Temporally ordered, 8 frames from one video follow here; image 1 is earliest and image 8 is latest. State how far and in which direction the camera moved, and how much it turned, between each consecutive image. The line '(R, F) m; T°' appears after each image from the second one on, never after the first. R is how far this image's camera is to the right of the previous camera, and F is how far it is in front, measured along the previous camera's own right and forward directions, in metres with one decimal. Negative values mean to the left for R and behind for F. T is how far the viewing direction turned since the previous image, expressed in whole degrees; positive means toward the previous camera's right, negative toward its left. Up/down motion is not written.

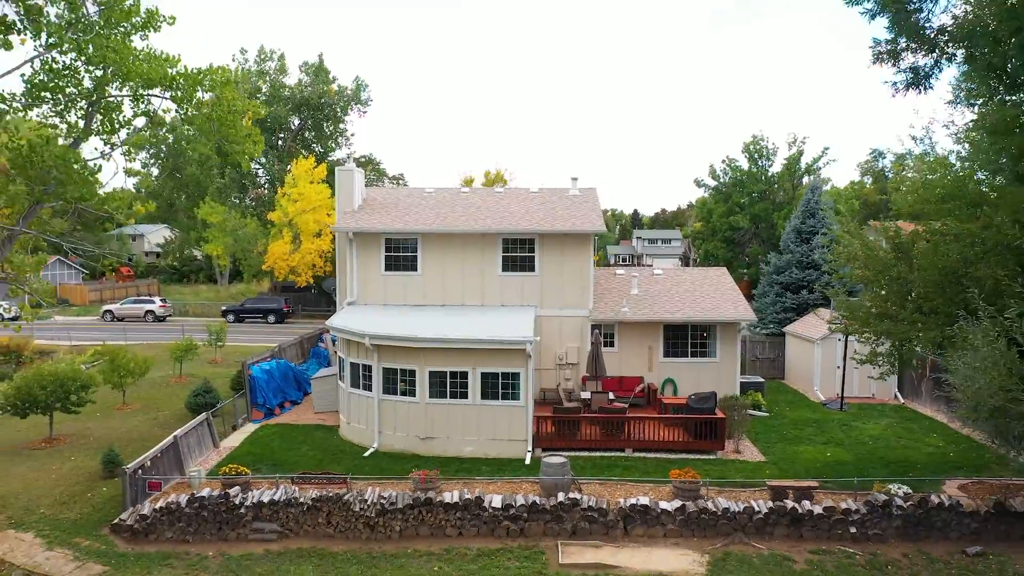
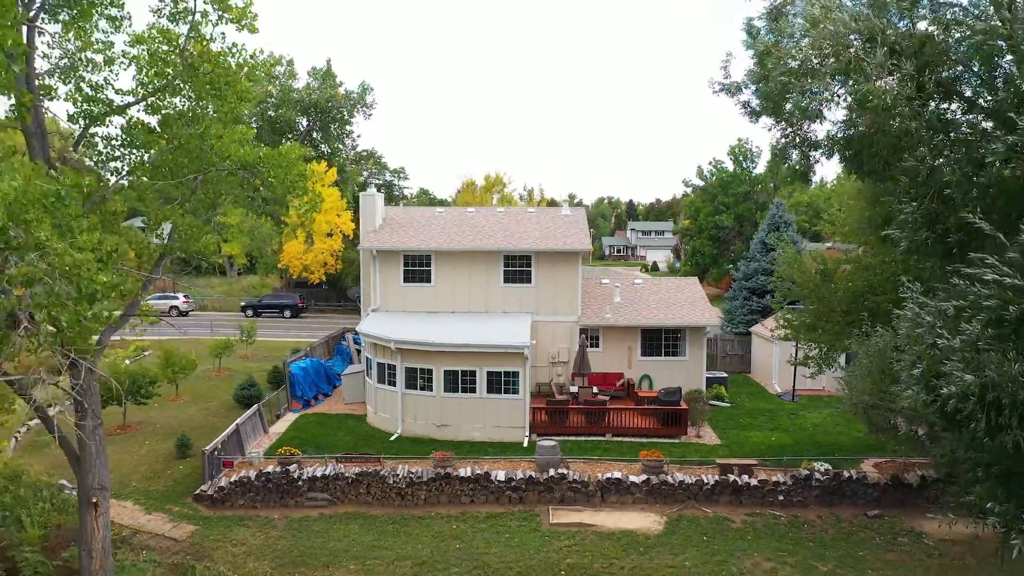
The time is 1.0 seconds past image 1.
(0.0, -2.2) m; 0°
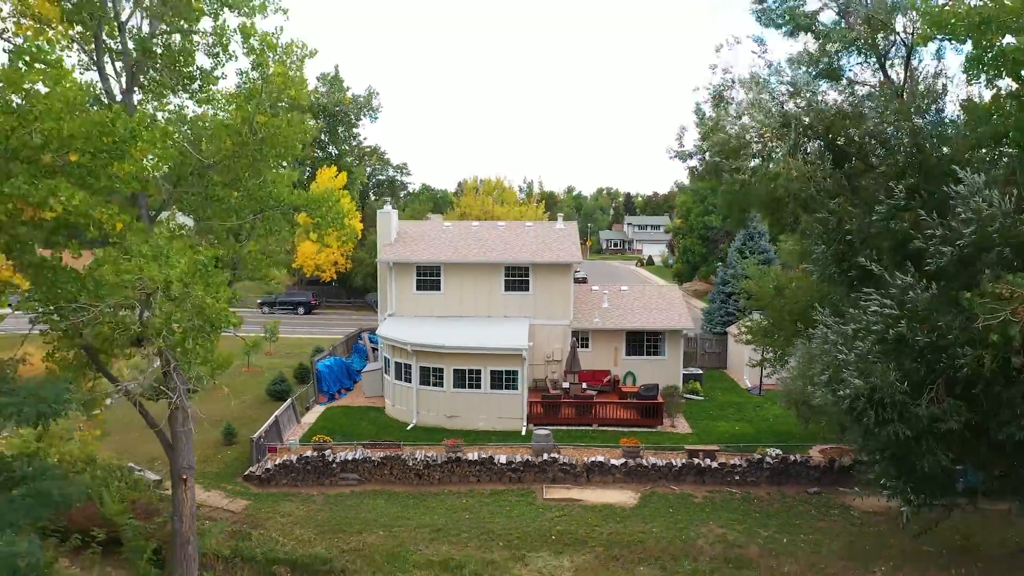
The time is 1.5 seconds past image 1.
(0.0, -2.0) m; 0°
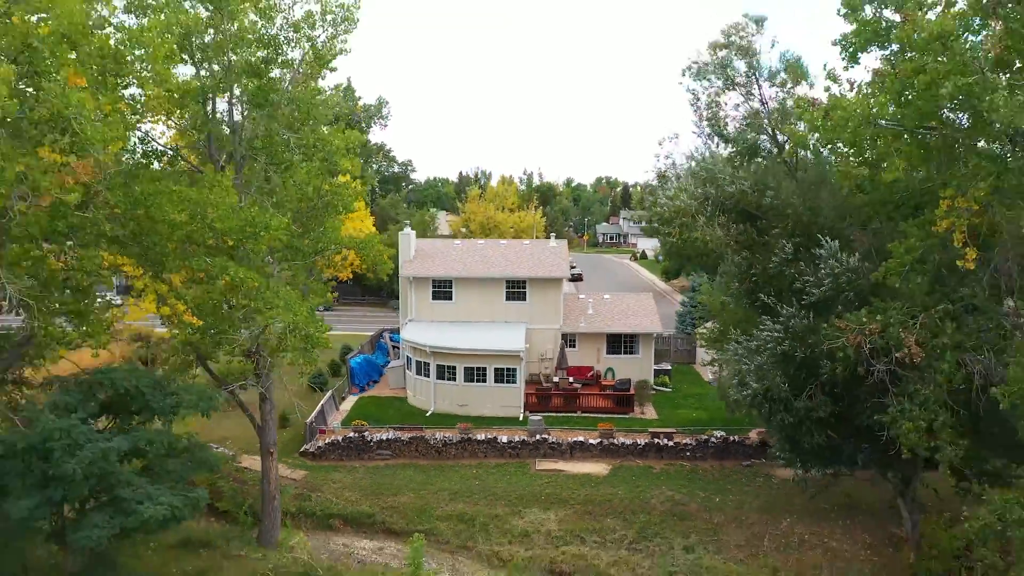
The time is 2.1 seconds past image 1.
(0.0, -3.5) m; 0°
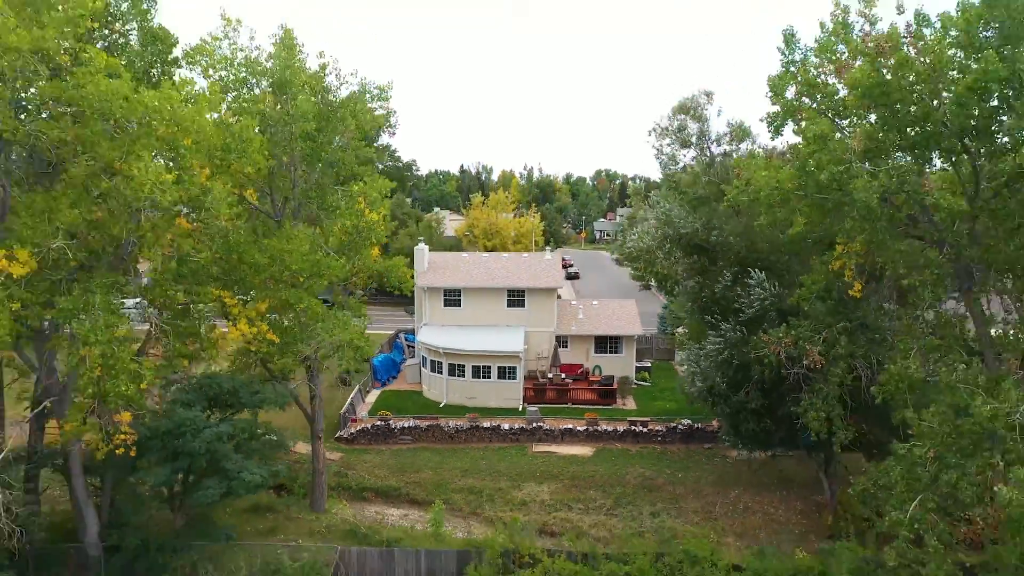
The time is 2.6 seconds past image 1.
(0.0, -3.2) m; 0°
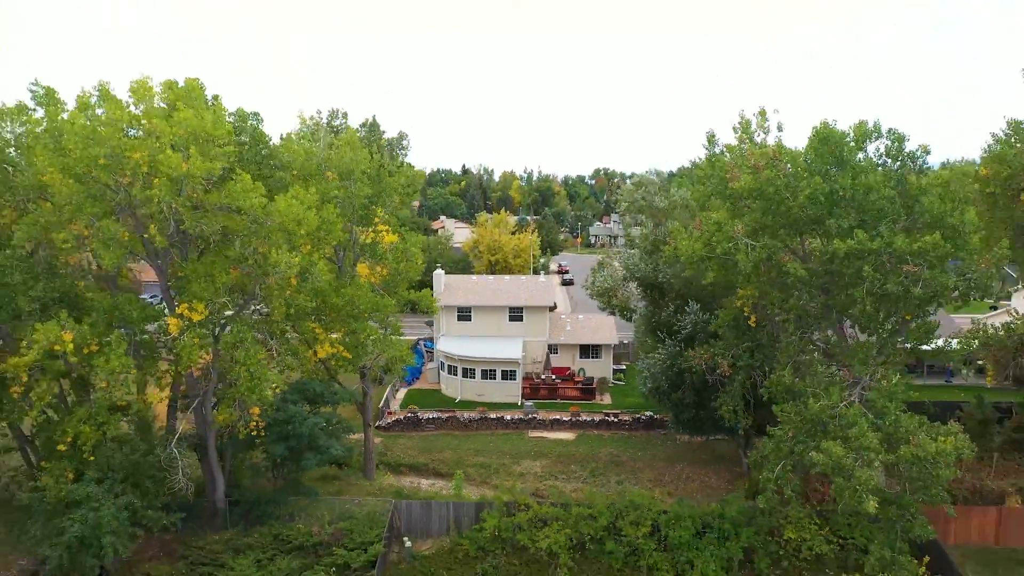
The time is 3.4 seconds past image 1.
(0.0, -5.7) m; 0°
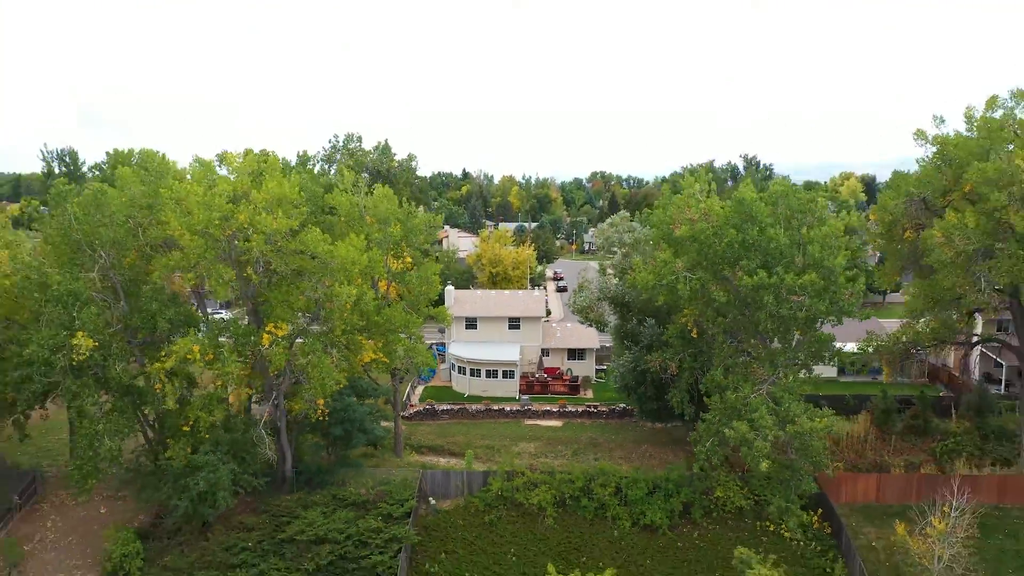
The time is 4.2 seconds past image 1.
(0.0, -5.9) m; 0°
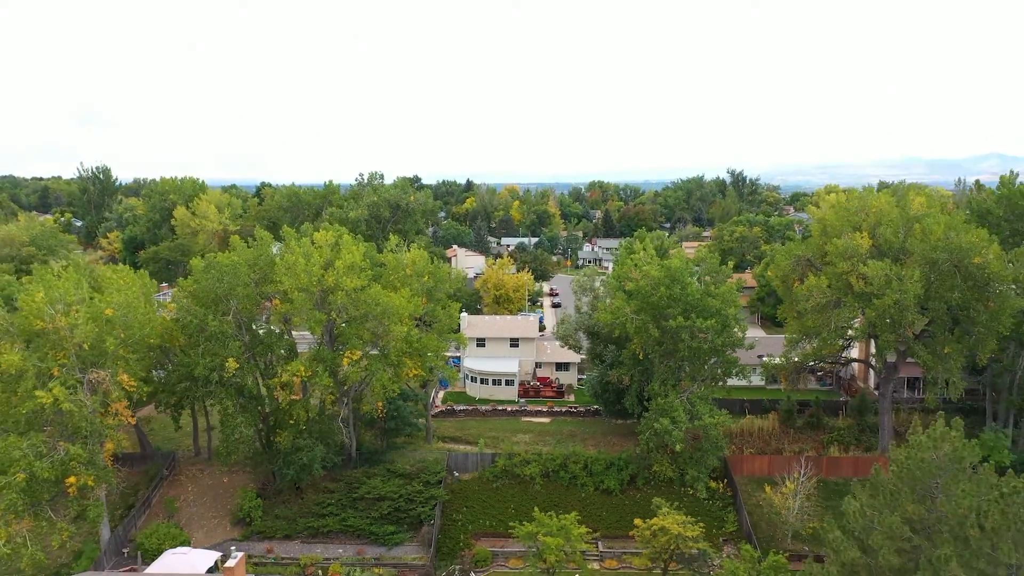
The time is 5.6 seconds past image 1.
(0.0, -10.2) m; 0°
